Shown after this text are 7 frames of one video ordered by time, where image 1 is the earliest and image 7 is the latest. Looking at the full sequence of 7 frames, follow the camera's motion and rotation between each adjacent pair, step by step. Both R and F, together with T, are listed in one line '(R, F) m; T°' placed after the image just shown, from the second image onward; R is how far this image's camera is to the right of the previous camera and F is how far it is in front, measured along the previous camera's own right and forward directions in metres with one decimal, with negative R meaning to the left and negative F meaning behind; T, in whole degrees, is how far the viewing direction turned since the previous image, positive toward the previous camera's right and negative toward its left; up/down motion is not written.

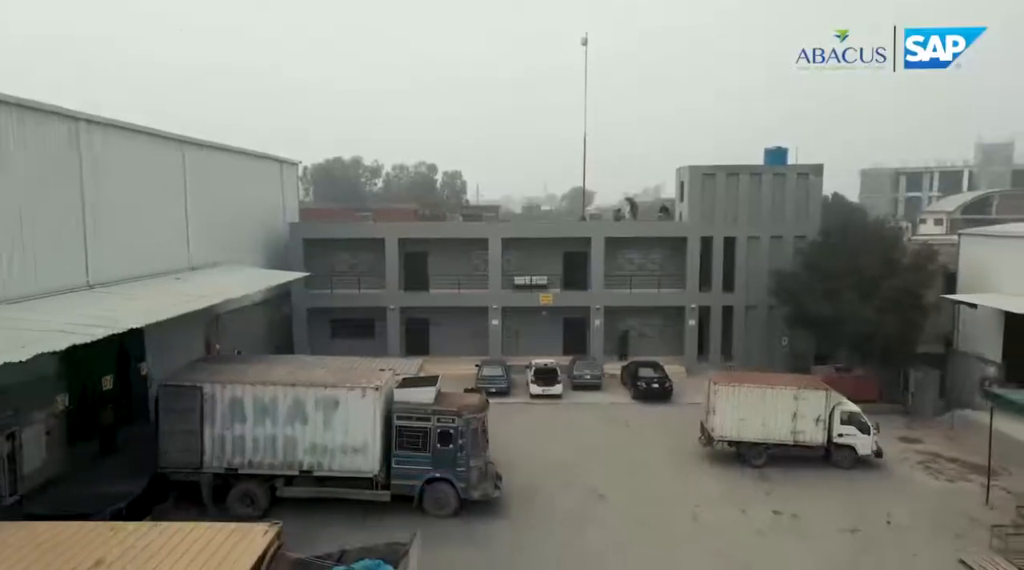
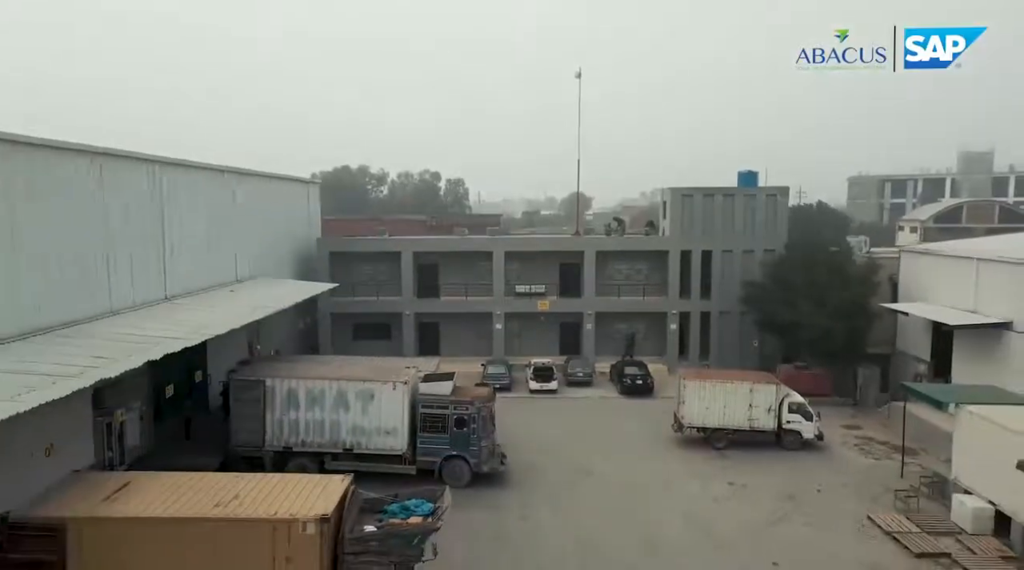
(0.0, -2.4) m; 0°
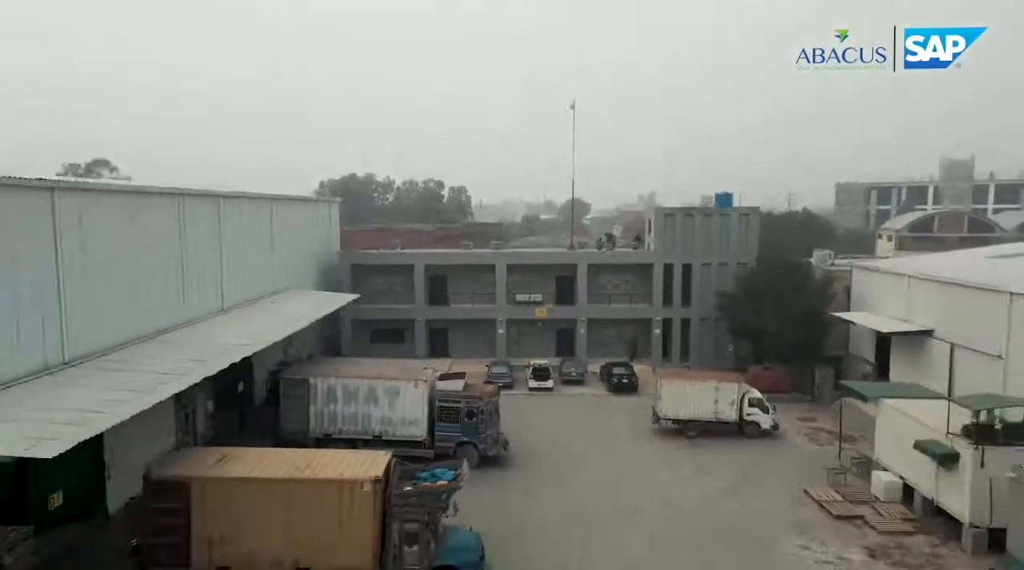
(0.0, -2.5) m; 0°
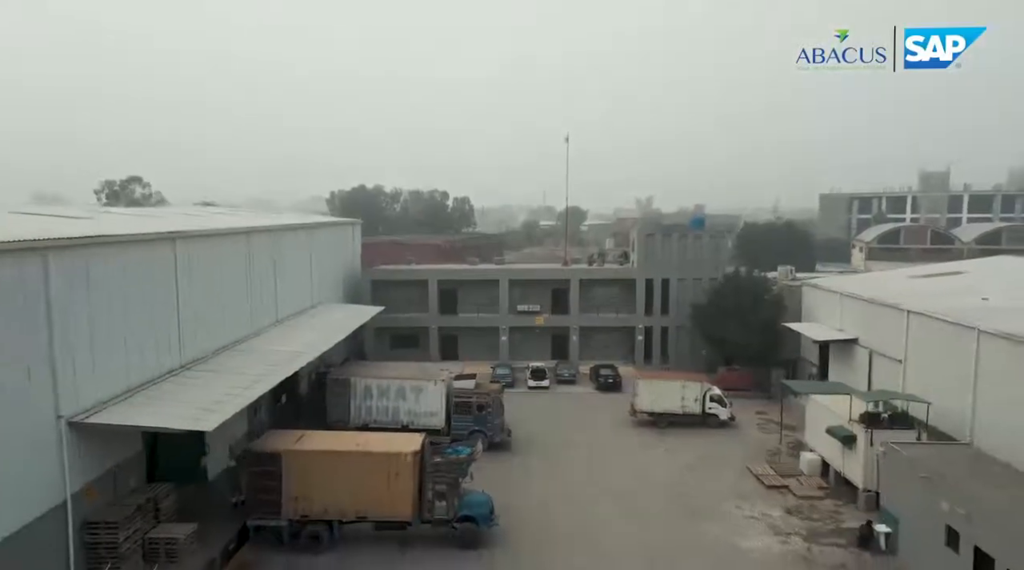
(0.0, -3.5) m; 0°
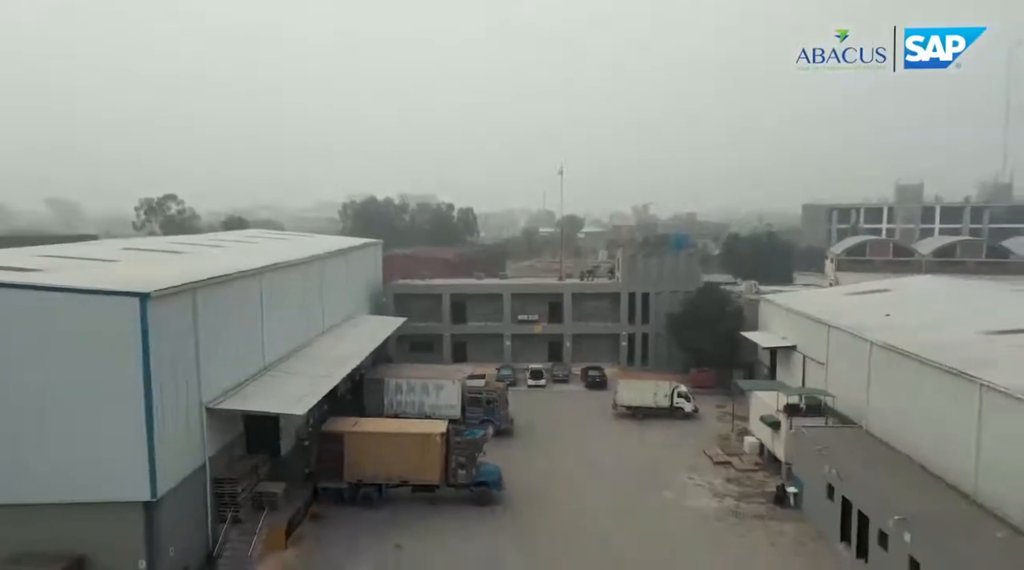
(-0.1, -4.4) m; 0°
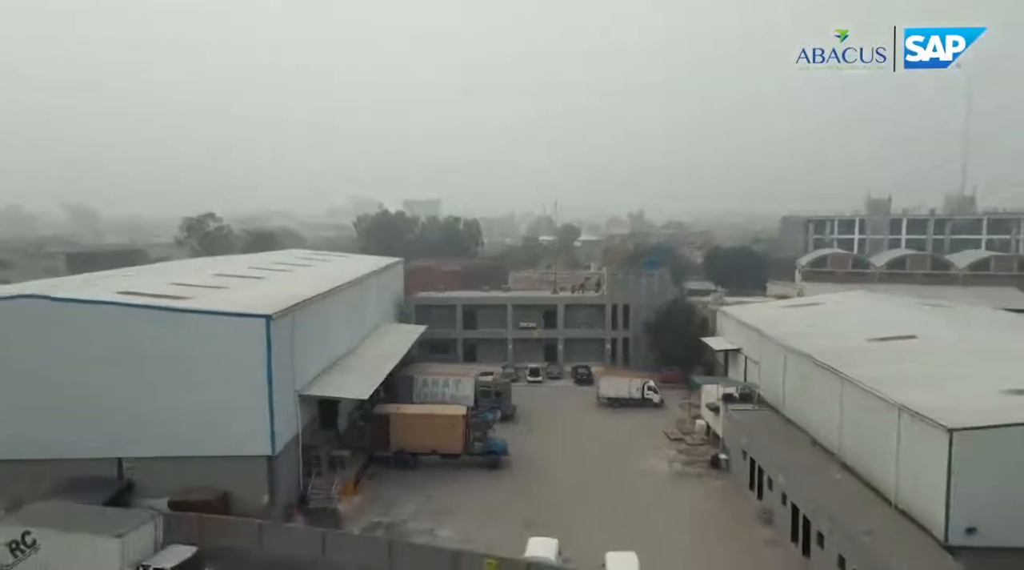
(-0.1, -6.0) m; 0°
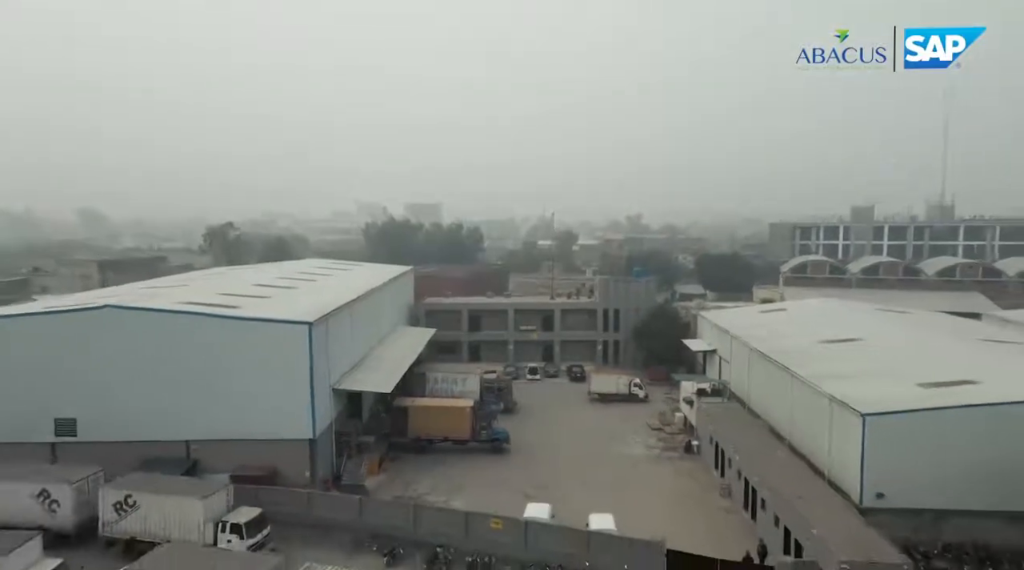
(0.0, -3.7) m; 0°
